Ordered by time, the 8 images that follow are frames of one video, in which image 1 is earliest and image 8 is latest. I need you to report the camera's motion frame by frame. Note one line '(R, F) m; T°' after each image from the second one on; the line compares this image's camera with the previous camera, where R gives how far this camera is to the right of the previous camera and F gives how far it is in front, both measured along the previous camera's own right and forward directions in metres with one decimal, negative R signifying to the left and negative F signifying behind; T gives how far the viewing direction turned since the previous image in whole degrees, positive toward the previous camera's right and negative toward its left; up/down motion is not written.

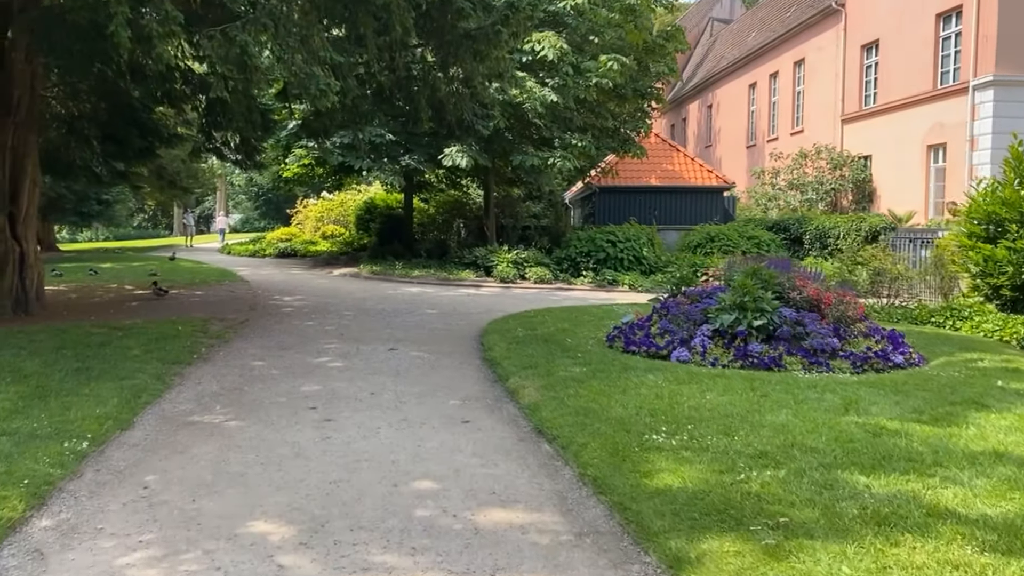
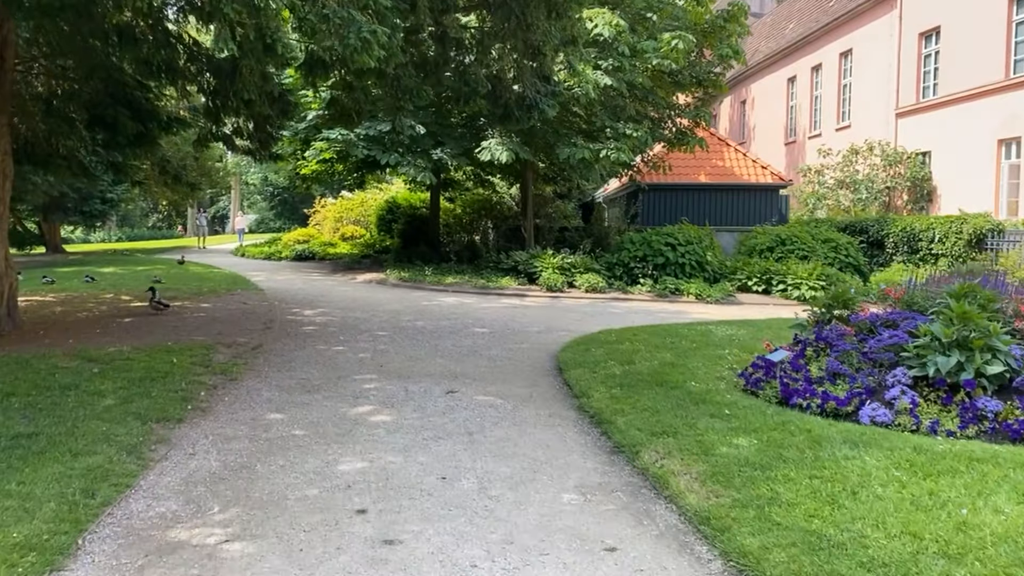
(-0.7, +2.1) m; -1°
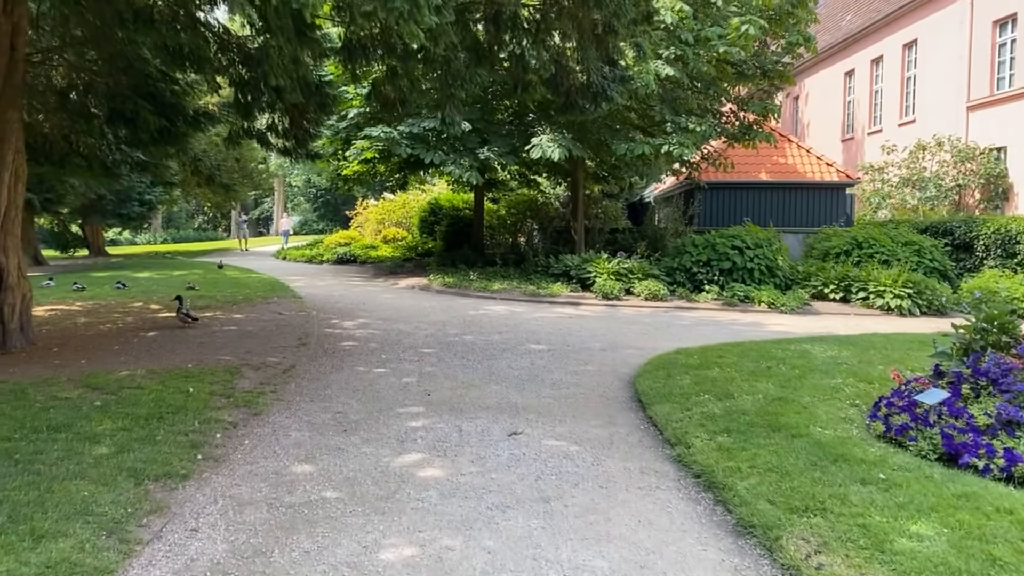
(-0.2, +1.1) m; -3°
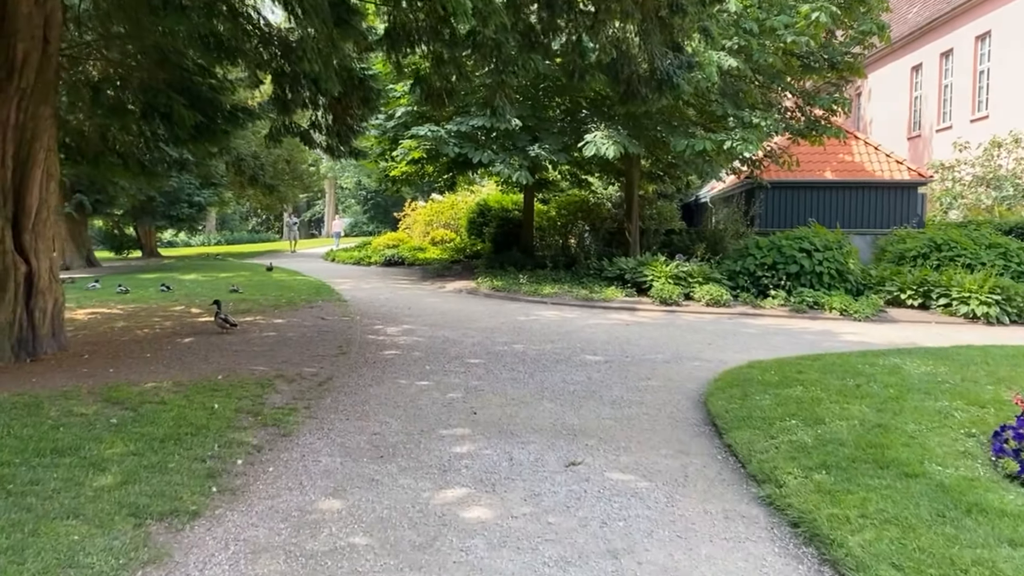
(-0.1, +0.7) m; -3°
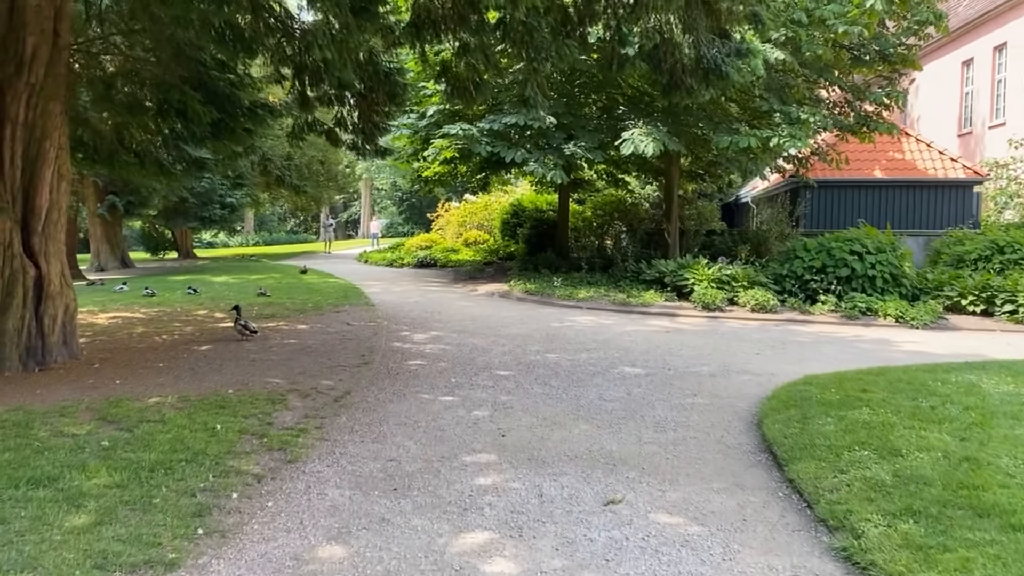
(0.0, +0.6) m; -3°
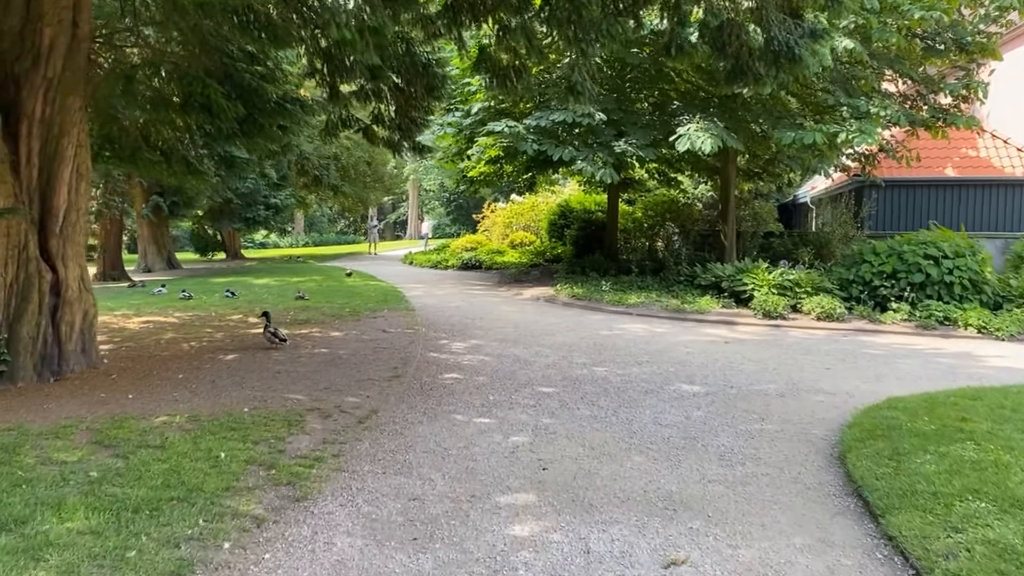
(0.0, +0.7) m; -3°
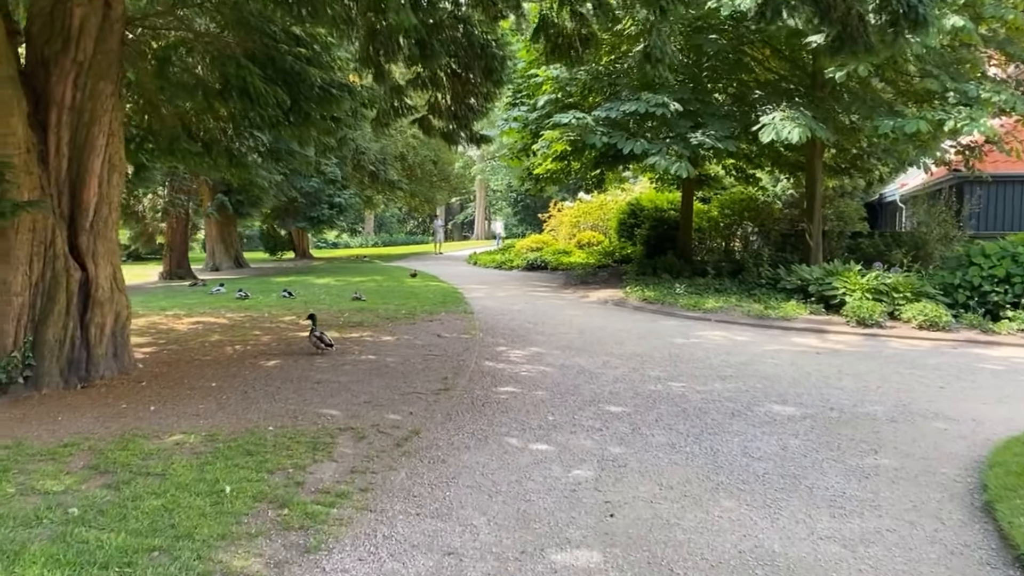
(0.0, +0.8) m; -5°
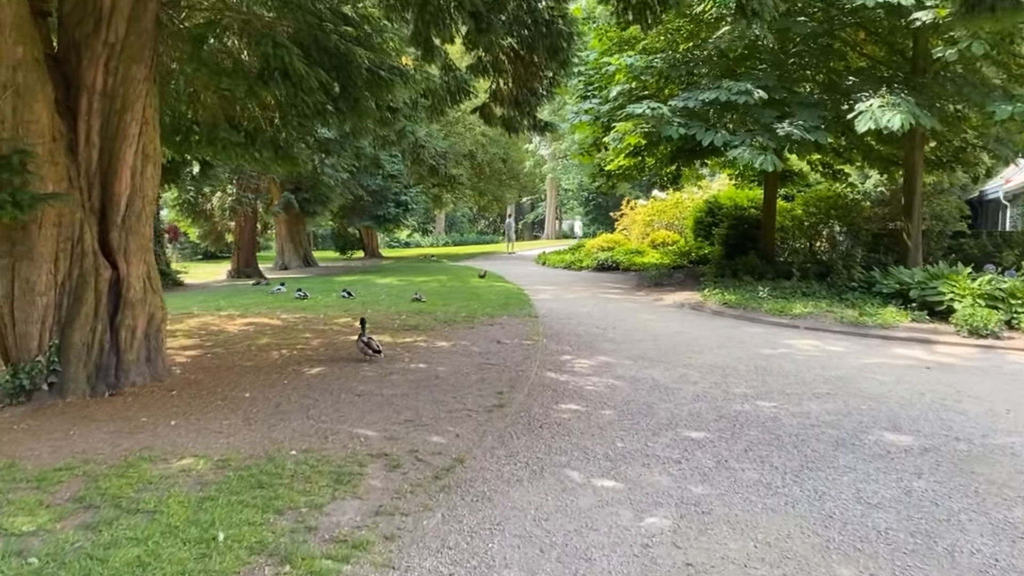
(0.0, +0.8) m; -5°
